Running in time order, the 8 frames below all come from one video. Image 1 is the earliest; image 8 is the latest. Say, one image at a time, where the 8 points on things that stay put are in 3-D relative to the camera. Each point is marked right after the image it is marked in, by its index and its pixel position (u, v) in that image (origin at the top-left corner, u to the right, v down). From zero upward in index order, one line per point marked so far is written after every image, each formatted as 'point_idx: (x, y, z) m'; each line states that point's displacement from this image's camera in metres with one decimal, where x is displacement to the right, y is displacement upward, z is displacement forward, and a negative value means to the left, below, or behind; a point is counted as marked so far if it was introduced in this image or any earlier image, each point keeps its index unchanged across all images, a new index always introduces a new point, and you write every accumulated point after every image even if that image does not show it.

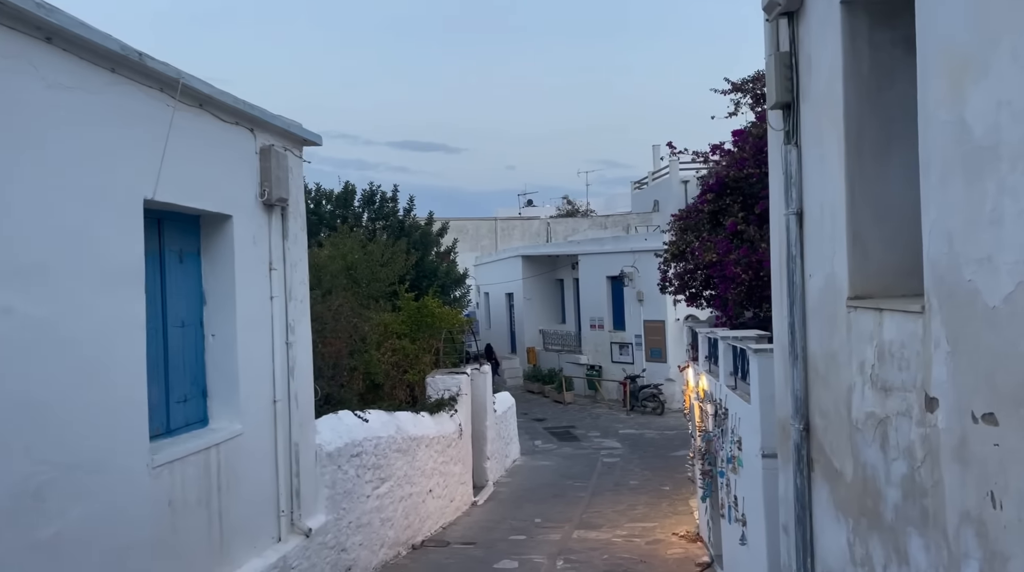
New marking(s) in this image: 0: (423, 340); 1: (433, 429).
0: (-1.5, -1.0, +17.3) m
1: (-1.1, -2.0, +14.0) m
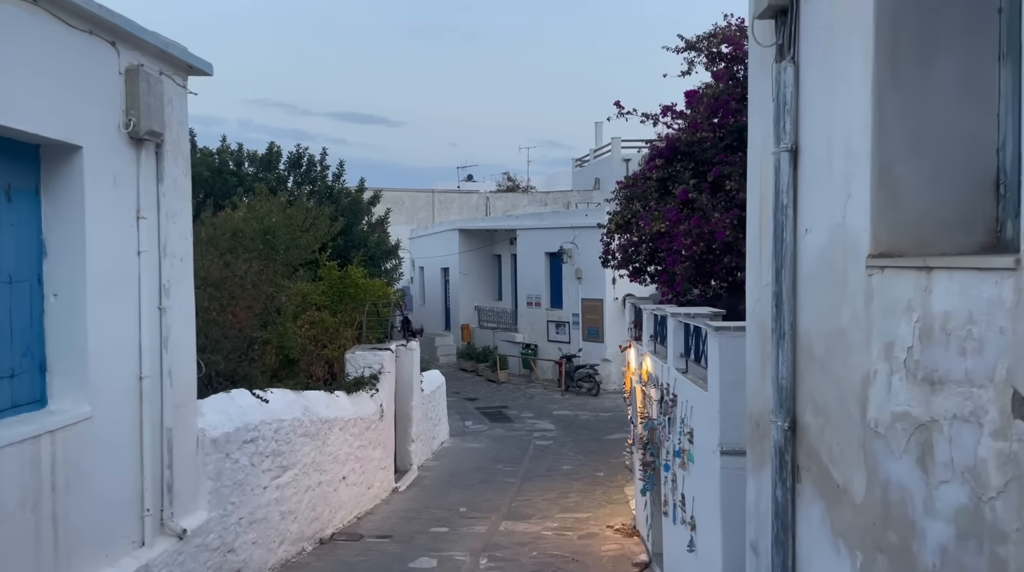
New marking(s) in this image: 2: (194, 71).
0: (-2.6, -0.4, +15.9) m
1: (-2.0, -1.5, +12.7) m
2: (-2.4, +1.6, +7.8) m
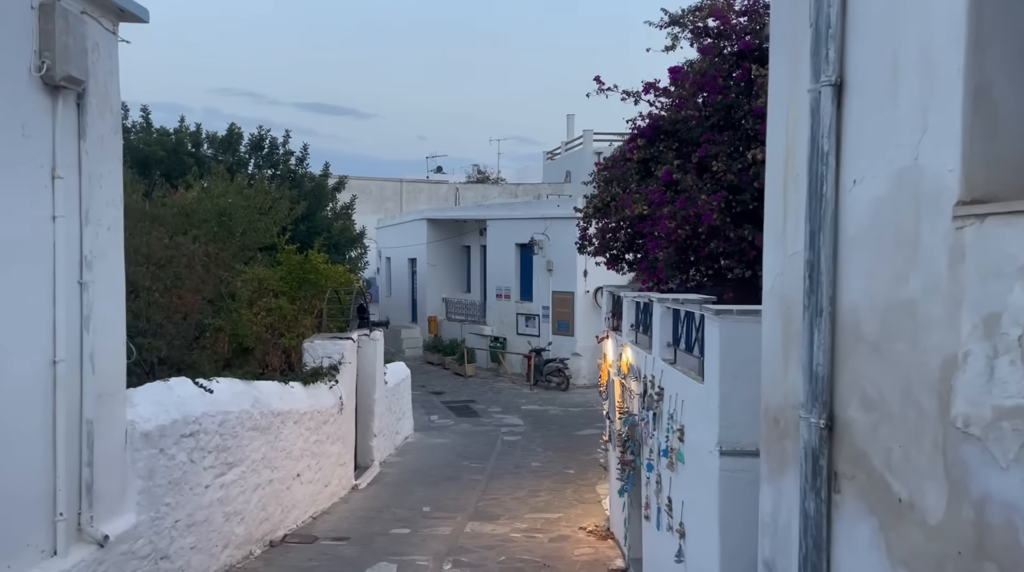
0: (-3.1, -0.2, +15.0) m
1: (-2.4, -1.3, +11.8) m
2: (-2.6, +1.8, +6.8) m
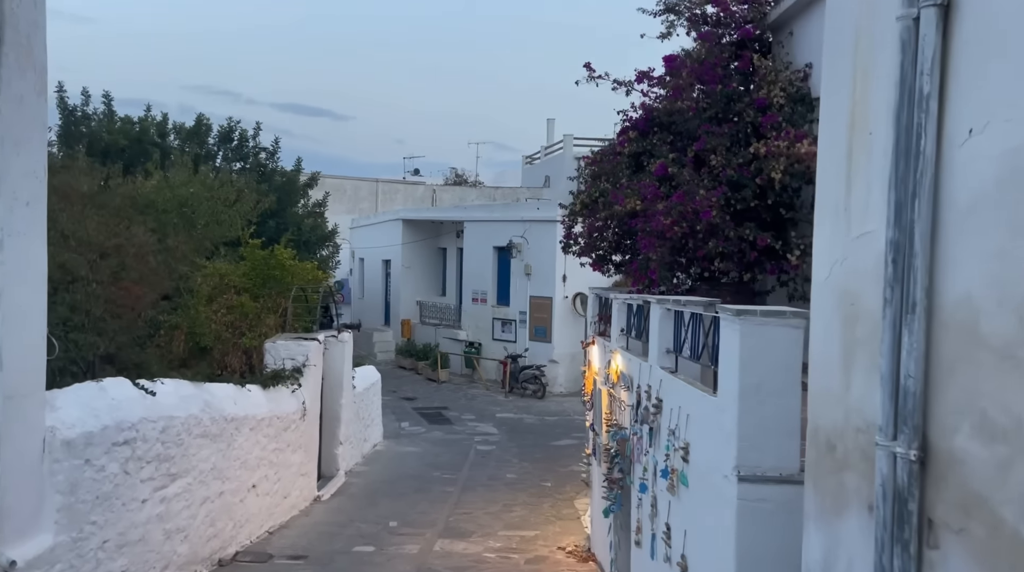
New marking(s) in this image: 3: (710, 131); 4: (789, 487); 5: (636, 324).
0: (-3.4, -0.2, +14.0) m
1: (-2.7, -1.3, +10.9) m
2: (-2.7, +1.9, +5.9) m
3: (+2.0, +1.6, +10.4) m
4: (+1.3, -0.9, +4.8) m
5: (+1.0, -0.3, +8.1) m
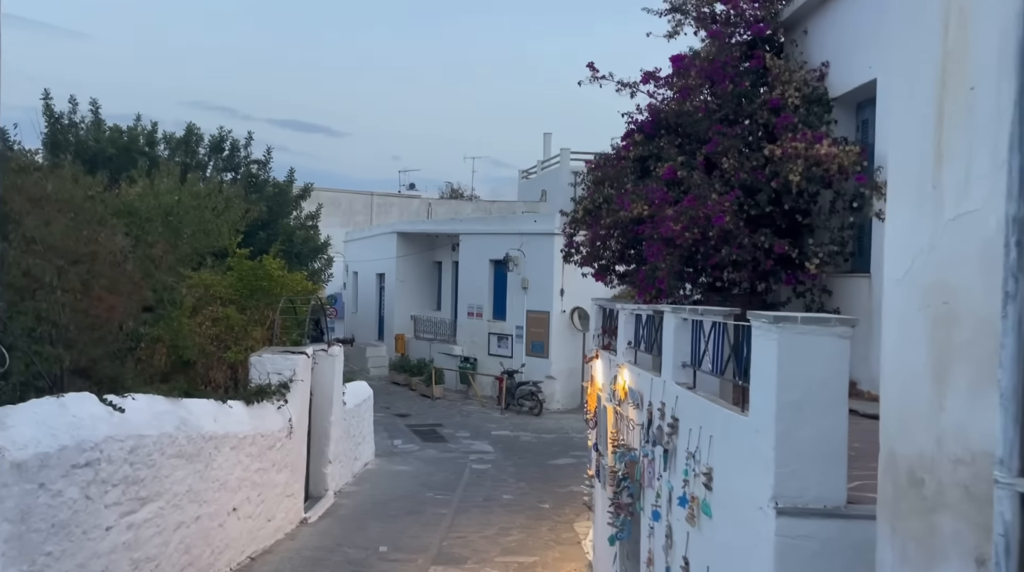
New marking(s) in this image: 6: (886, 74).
0: (-3.4, -0.3, +13.4) m
1: (-2.7, -1.4, +10.2) m
2: (-2.6, +1.9, +5.3) m
3: (+2.0, +1.5, +9.8) m
4: (+1.3, -1.0, +4.2) m
5: (+1.0, -0.4, +7.4) m
6: (+3.1, +1.7, +8.5) m
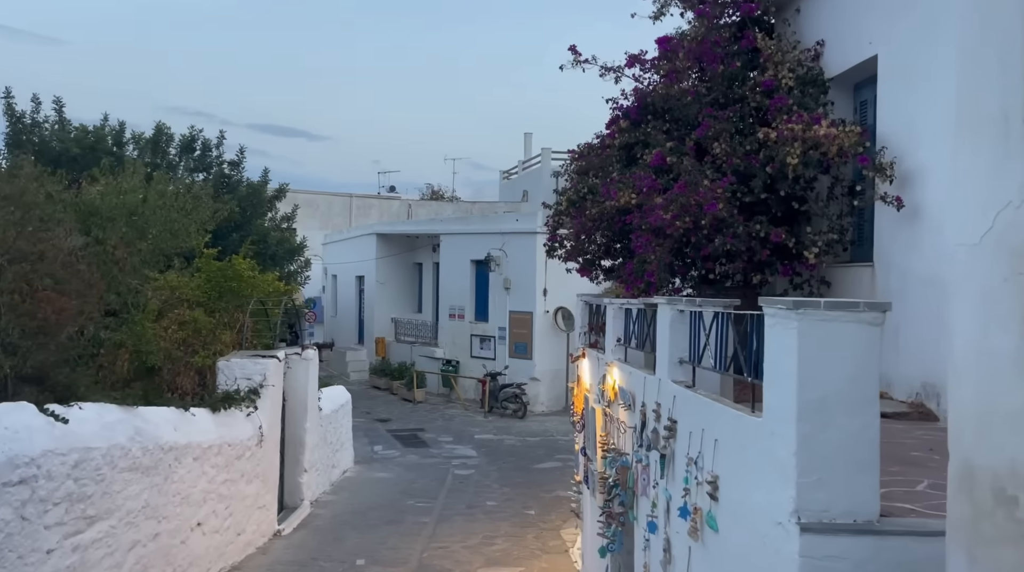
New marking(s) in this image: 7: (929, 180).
0: (-3.7, -0.3, +12.7) m
1: (-2.8, -1.4, +9.6) m
2: (-2.8, +1.9, +4.7) m
3: (+1.8, +1.5, +9.2) m
4: (+1.3, -0.9, +3.6) m
5: (+0.9, -0.3, +6.9) m
6: (+3.0, +1.8, +8.0) m
7: (+3.1, +0.8, +7.7) m
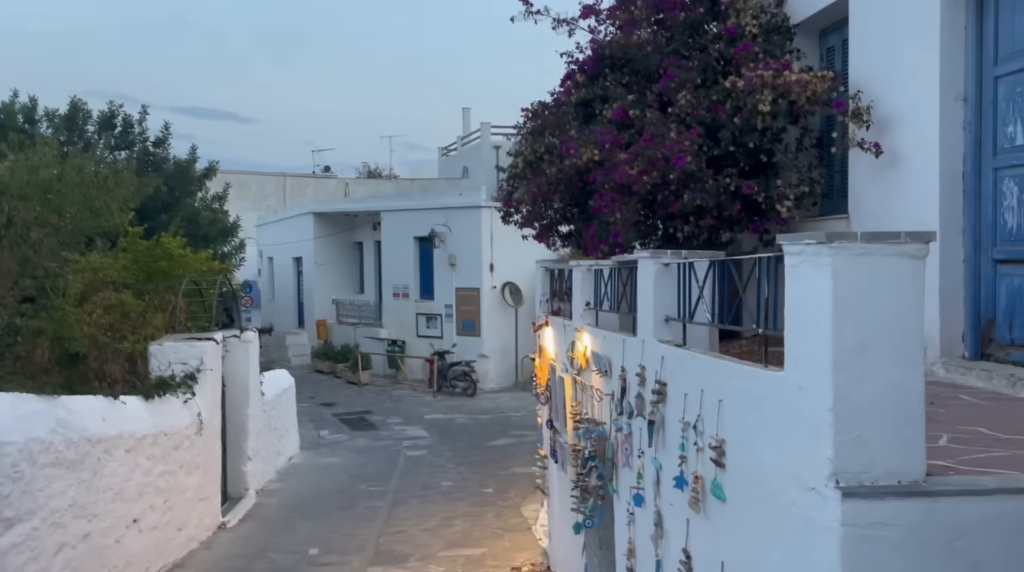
0: (-4.2, -0.1, +11.9) m
1: (-3.2, -1.2, +8.8) m
2: (-2.9, +2.0, +3.9) m
3: (+1.4, +1.9, +8.7) m
4: (+1.2, -0.7, +3.1) m
5: (+0.6, 0.0, +6.3) m
6: (+2.6, +2.2, +7.5) m
7: (+2.8, +1.1, +7.2) m
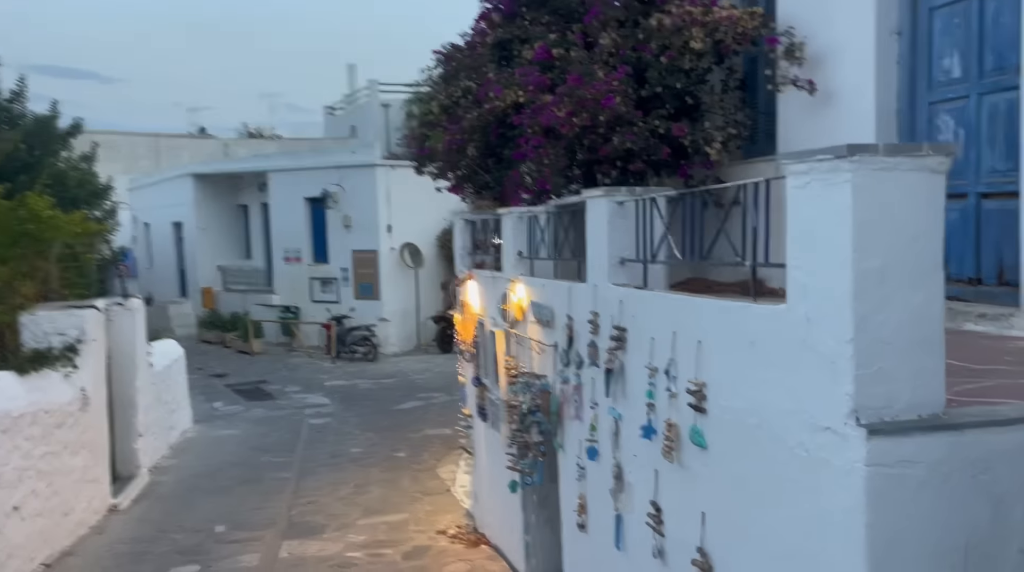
0: (-5.2, +0.3, +11.0) m
1: (-3.8, -0.9, +8.1) m
2: (-3.1, +2.1, +3.1) m
3: (+0.7, +2.3, +8.3) m
4: (+1.2, -0.4, +2.8) m
5: (+0.2, +0.3, +5.9) m
6: (+2.0, +2.6, +7.2) m
7: (+2.3, +1.6, +7.0) m
